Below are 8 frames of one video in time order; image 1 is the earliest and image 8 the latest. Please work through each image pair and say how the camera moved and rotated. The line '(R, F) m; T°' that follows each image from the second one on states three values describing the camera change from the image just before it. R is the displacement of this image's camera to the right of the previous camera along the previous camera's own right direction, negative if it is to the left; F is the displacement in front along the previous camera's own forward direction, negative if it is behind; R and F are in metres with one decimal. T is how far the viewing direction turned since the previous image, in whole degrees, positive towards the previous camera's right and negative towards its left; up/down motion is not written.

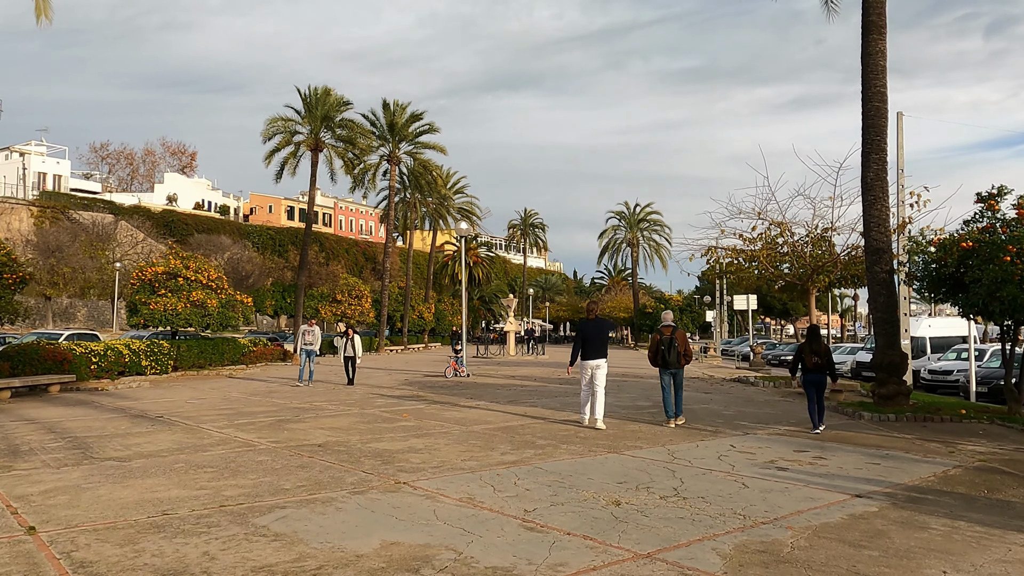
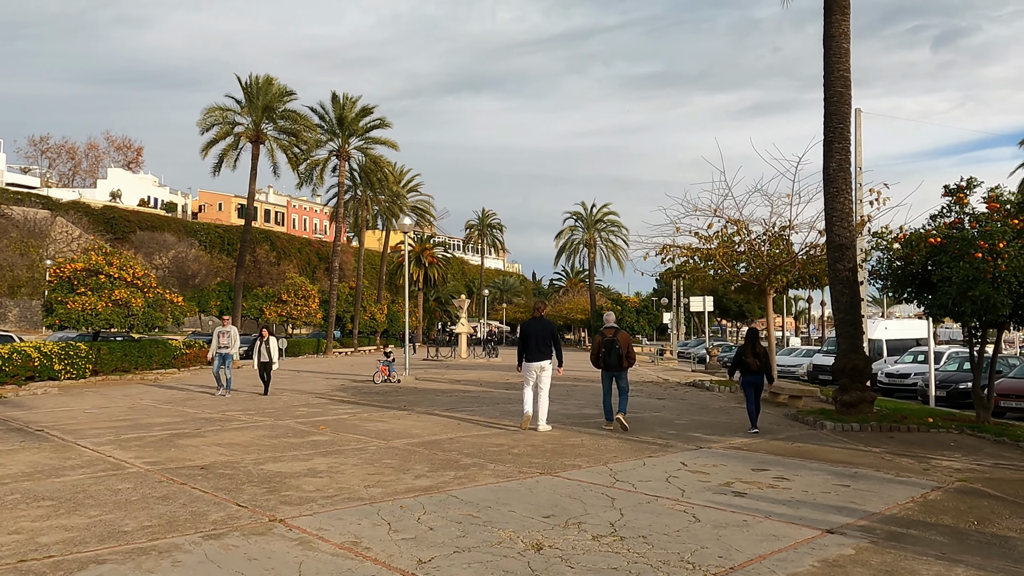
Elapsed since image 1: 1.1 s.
(+0.4, +1.3) m; +3°
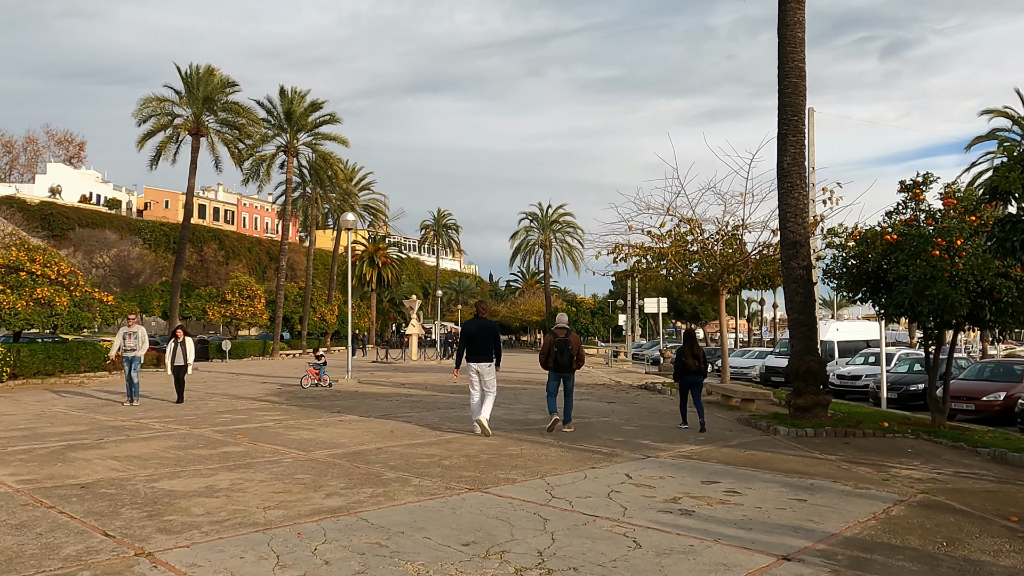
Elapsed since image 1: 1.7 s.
(+0.3, +0.8) m; +3°
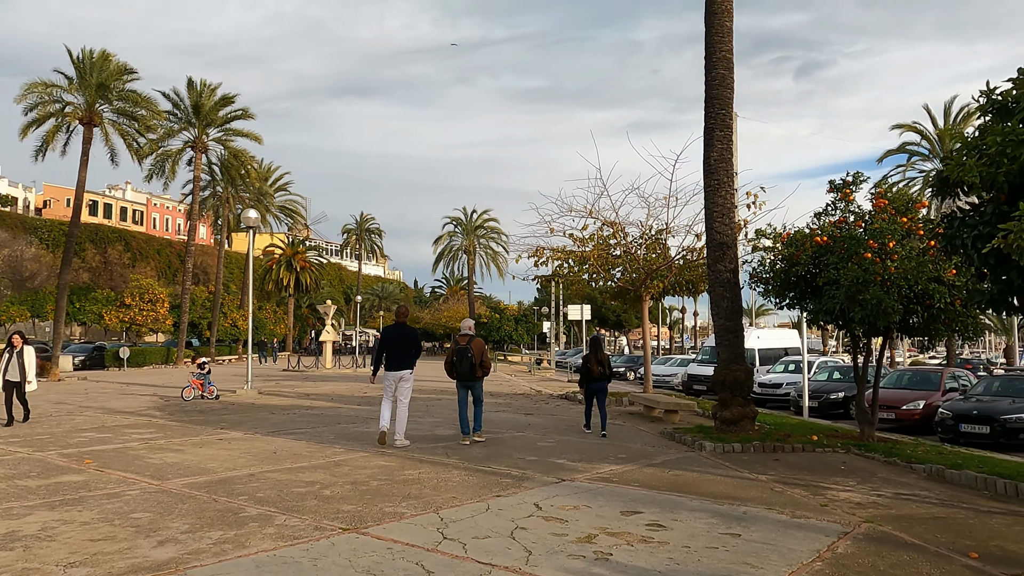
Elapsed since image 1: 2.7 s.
(+0.3, +1.1) m; +6°
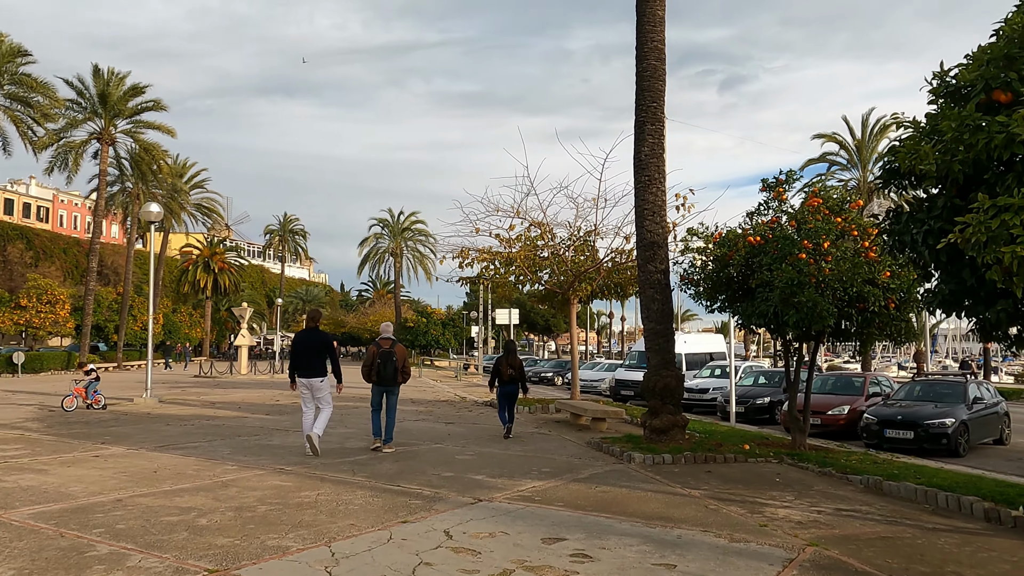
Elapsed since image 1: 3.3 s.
(+0.2, +0.8) m; +5°
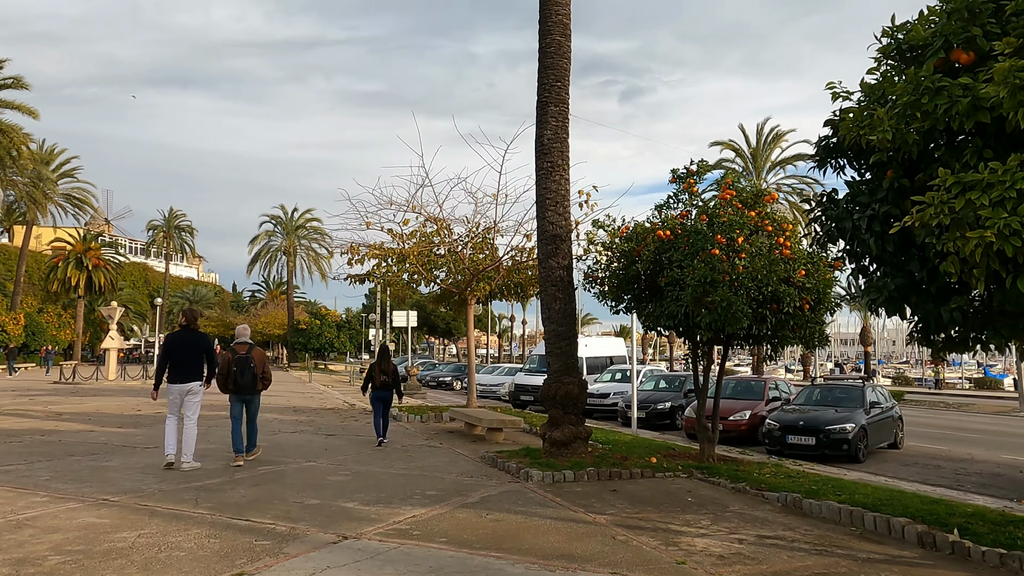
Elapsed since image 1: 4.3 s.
(+0.2, +1.2) m; +7°
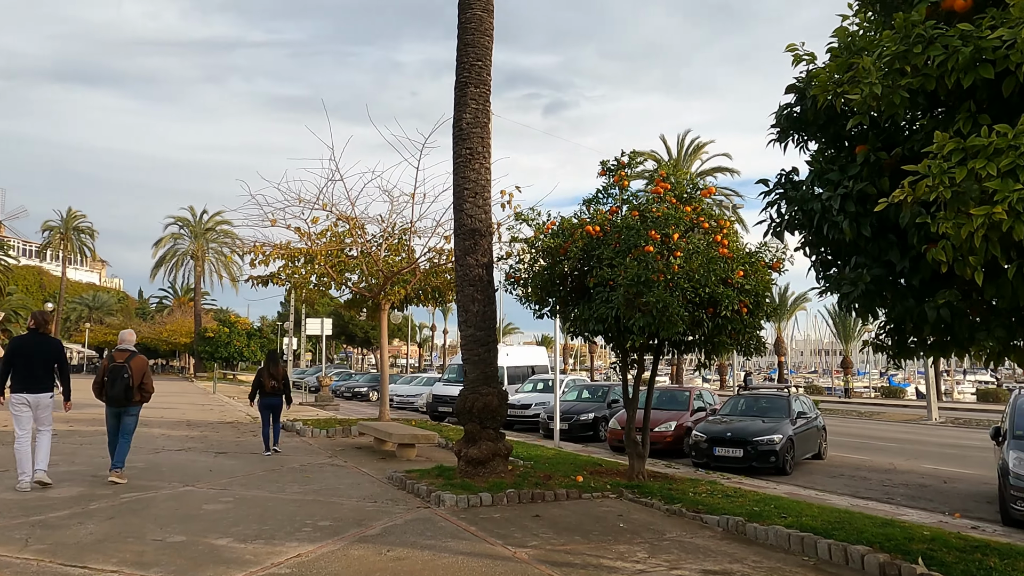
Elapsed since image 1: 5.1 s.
(+0.1, +1.0) m; +6°
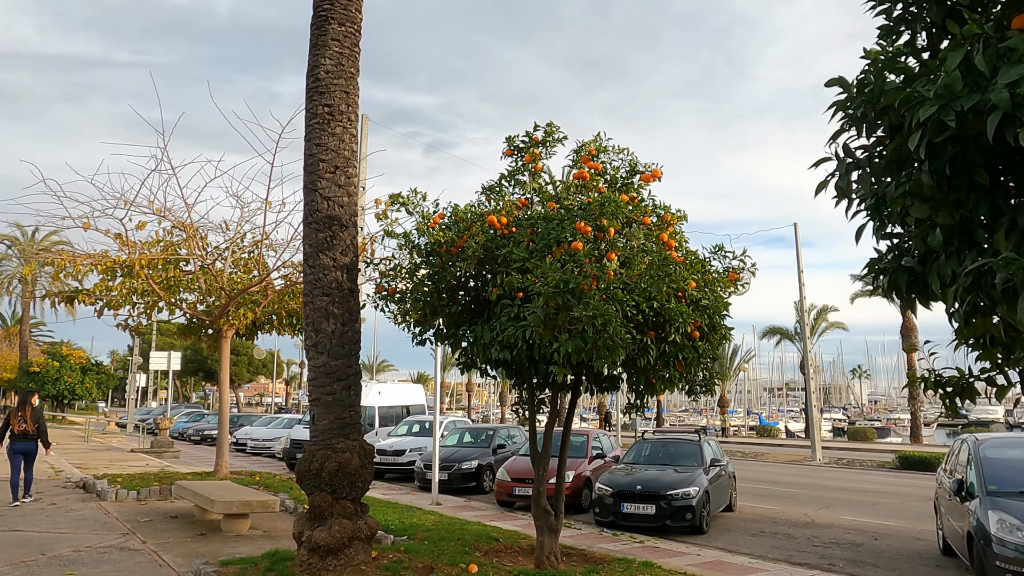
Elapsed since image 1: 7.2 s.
(0.0, +2.4) m; +9°
